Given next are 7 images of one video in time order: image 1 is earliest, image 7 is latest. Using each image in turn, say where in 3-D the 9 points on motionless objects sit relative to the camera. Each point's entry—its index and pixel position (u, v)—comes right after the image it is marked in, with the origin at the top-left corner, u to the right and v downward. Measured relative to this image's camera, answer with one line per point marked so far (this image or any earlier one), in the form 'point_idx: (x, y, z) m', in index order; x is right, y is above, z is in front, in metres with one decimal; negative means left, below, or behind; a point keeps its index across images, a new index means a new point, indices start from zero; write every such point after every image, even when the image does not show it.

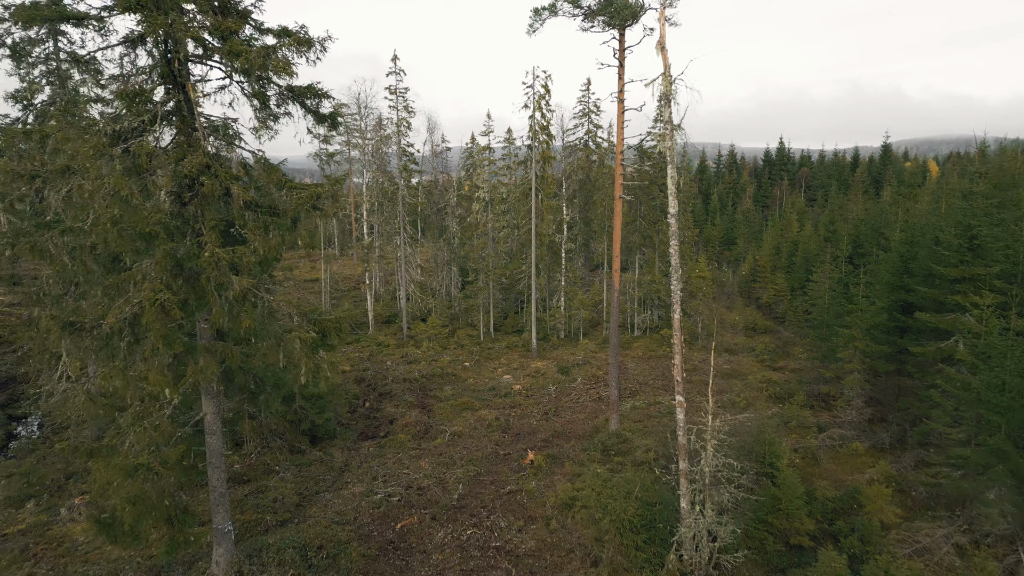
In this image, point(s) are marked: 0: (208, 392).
0: (-3.3, -1.1, +7.9) m
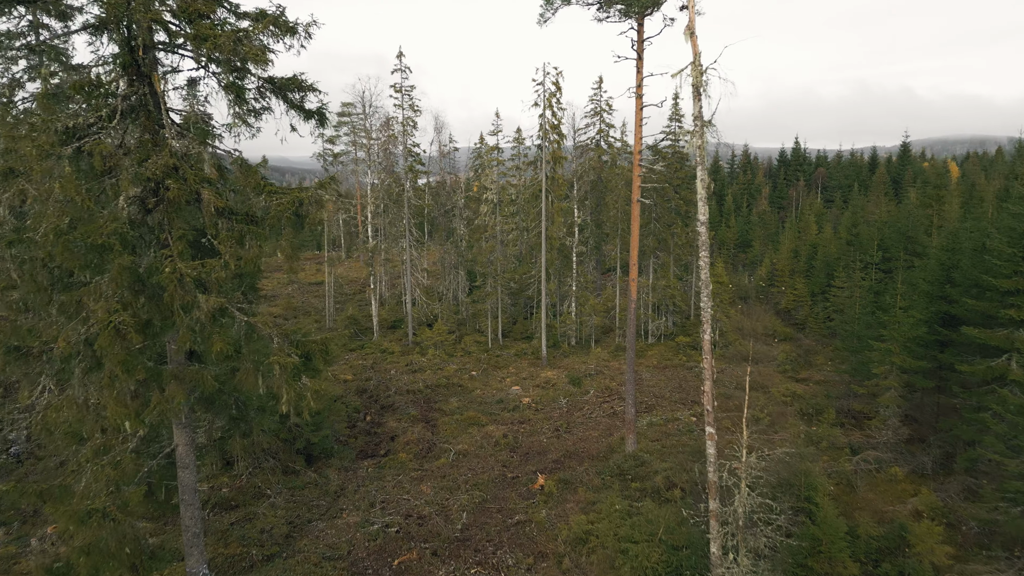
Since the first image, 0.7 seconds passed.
0: (-3.2, -1.3, +7.0) m
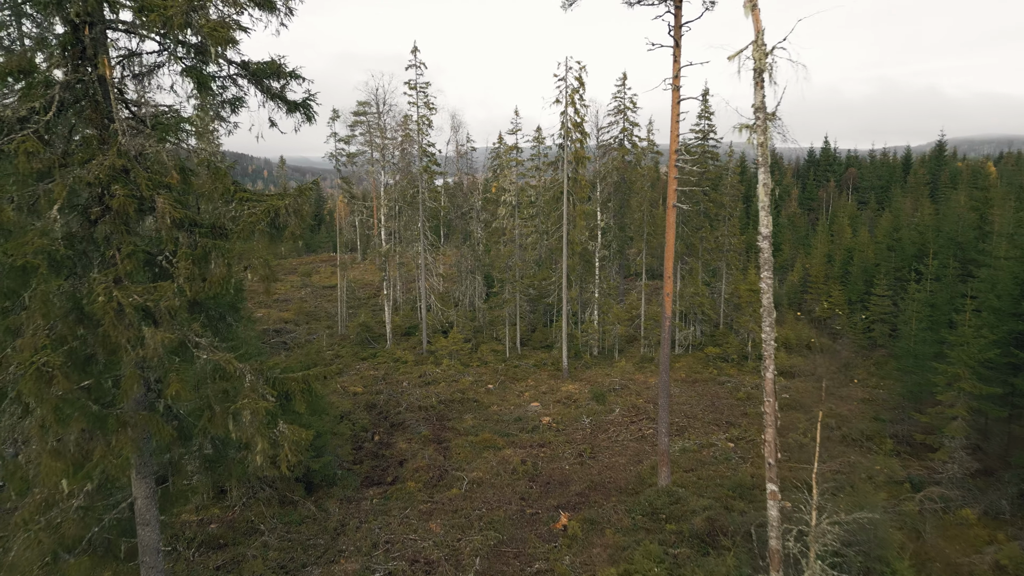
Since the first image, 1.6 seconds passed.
0: (-3.1, -1.5, +5.9) m
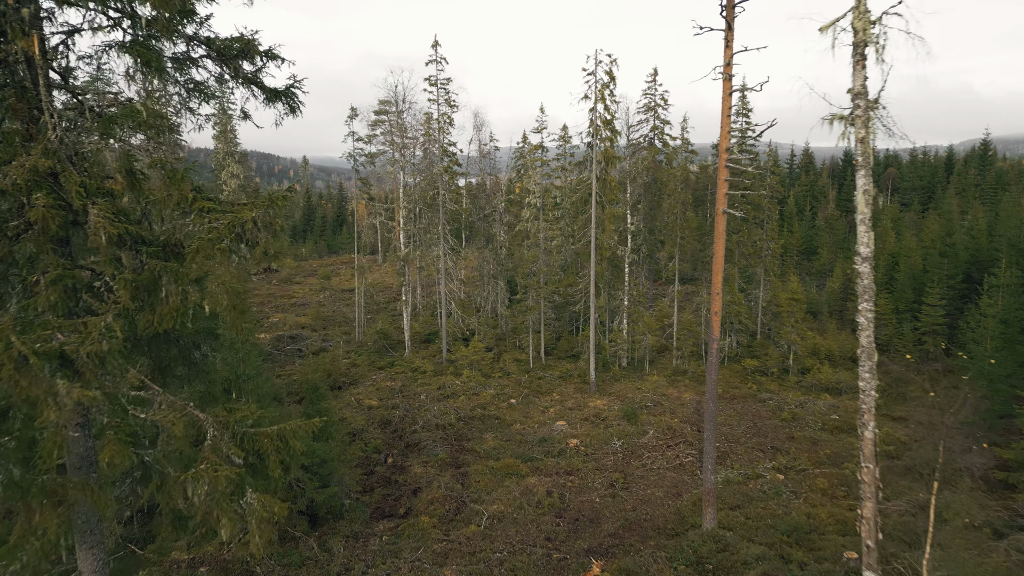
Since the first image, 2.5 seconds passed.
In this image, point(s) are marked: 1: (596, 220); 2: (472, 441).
0: (-2.9, -1.7, +4.8) m
1: (+2.3, +1.9, +19.7) m
2: (-0.8, -3.1, +14.7) m
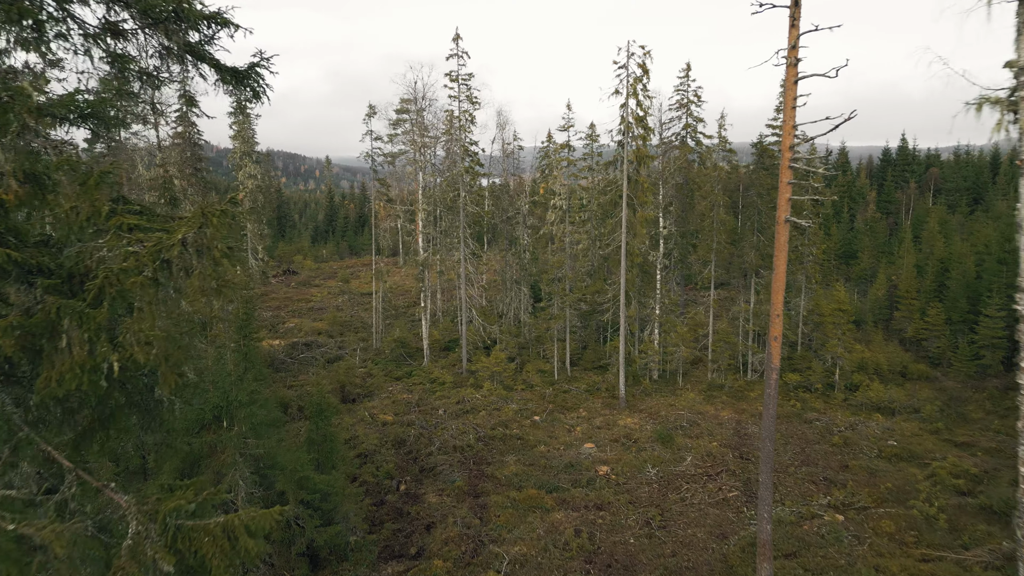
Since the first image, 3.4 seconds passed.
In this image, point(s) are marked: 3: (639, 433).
0: (-2.7, -1.9, +3.7) m
1: (+2.9, +1.6, +18.4) m
2: (-0.4, -3.3, +13.5) m
3: (+2.7, -3.1, +15.5) m
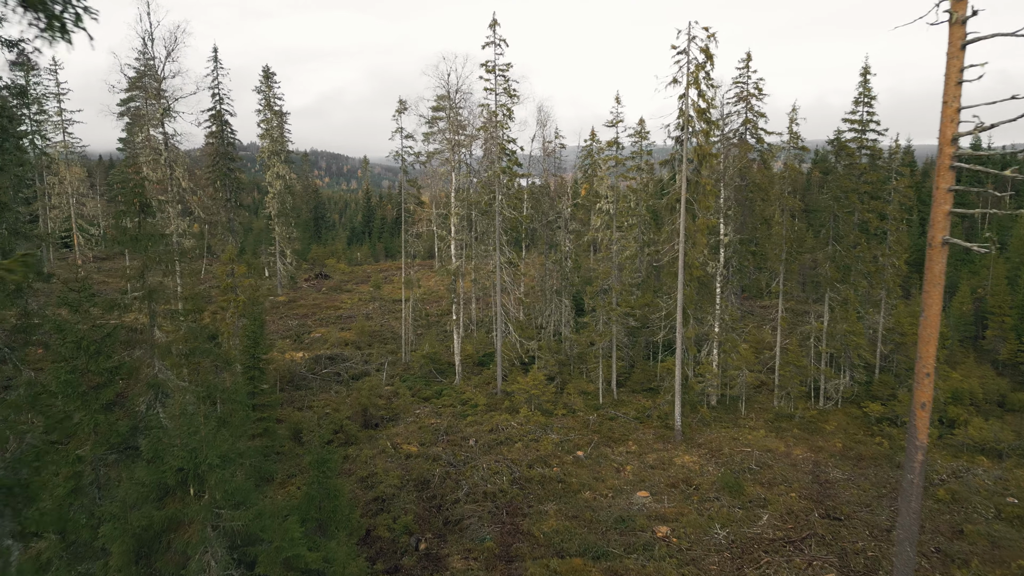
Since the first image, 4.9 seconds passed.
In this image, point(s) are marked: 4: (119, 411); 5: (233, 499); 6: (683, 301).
0: (-2.6, -2.2, +1.8) m
1: (+3.8, +1.3, +16.2) m
2: (+0.3, -3.7, +11.5) m
3: (+3.5, -3.5, +13.3) m
4: (-4.5, -1.4, +8.2) m
5: (-2.9, -2.2, +7.6) m
6: (+3.9, -0.3, +16.8) m
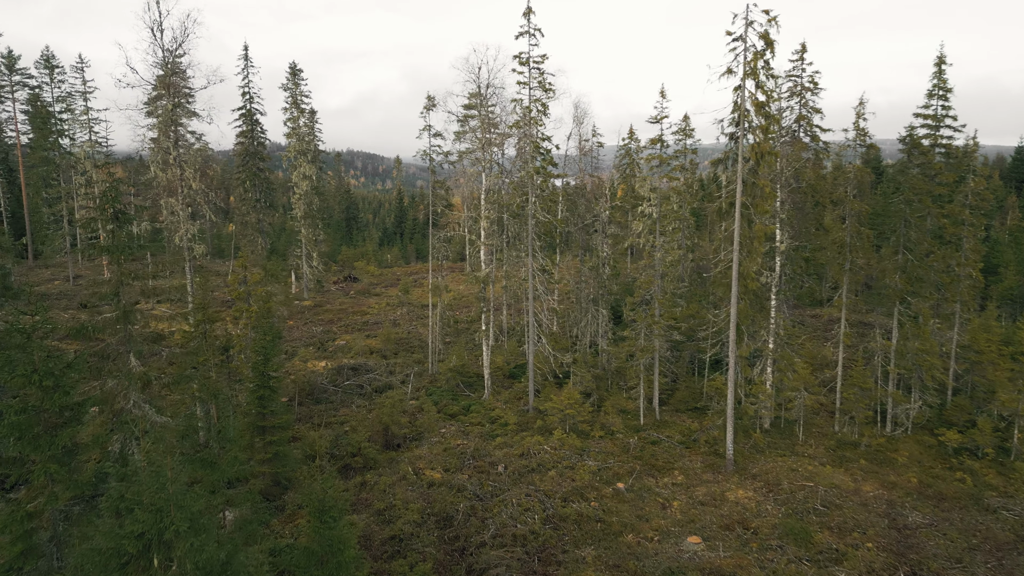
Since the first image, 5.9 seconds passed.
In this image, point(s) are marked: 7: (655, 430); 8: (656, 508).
0: (-2.6, -2.4, +0.5) m
1: (+4.5, +1.0, +14.6) m
2: (+0.7, -3.9, +10.1) m
3: (+4.0, -3.7, +11.7) m
4: (-4.1, -1.6, +7.0) m
5: (-2.6, -2.4, +6.3) m
6: (+4.6, -0.5, +15.2) m
7: (+3.4, -3.3, +17.1) m
8: (+2.5, -3.8, +12.4) m
